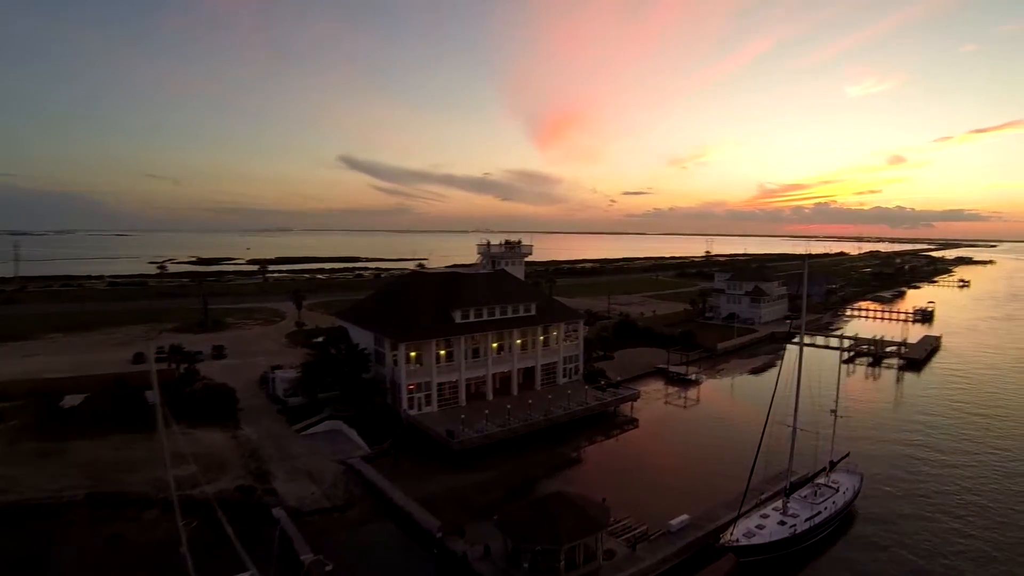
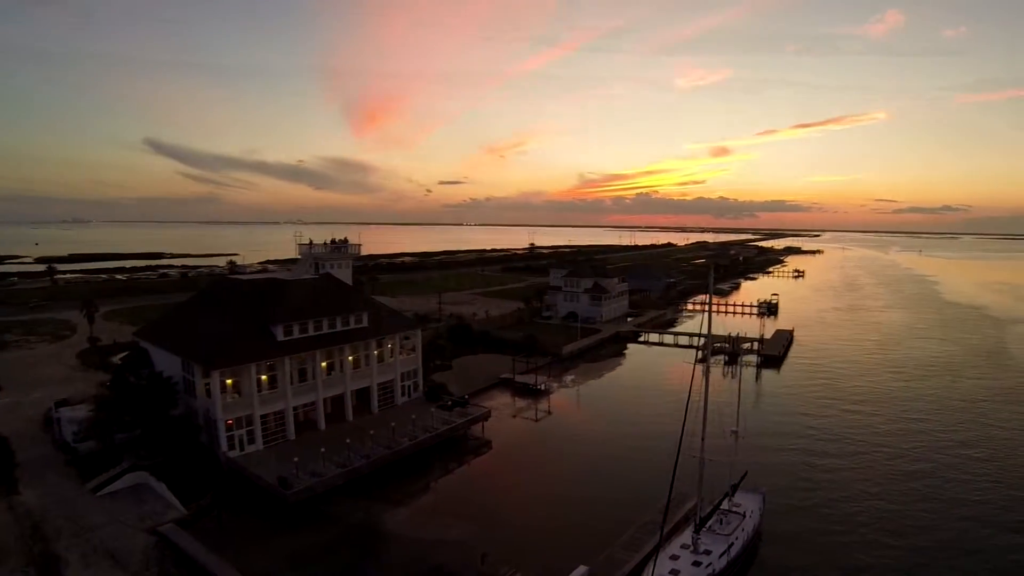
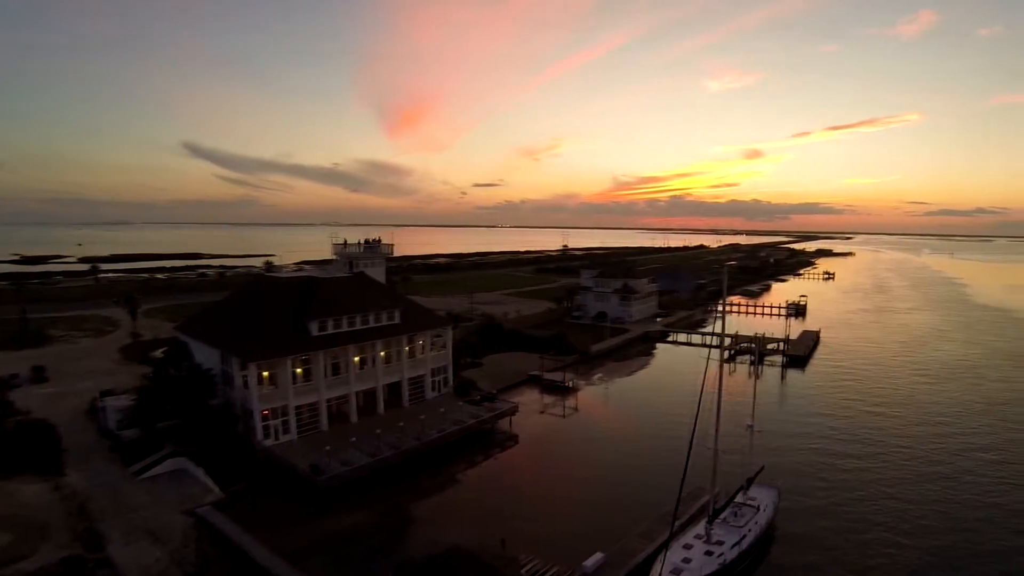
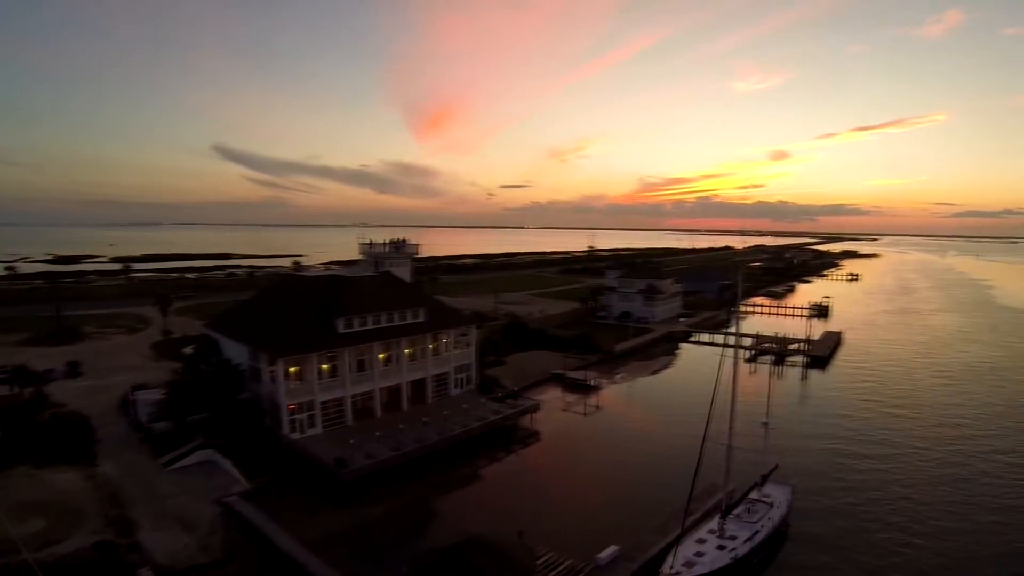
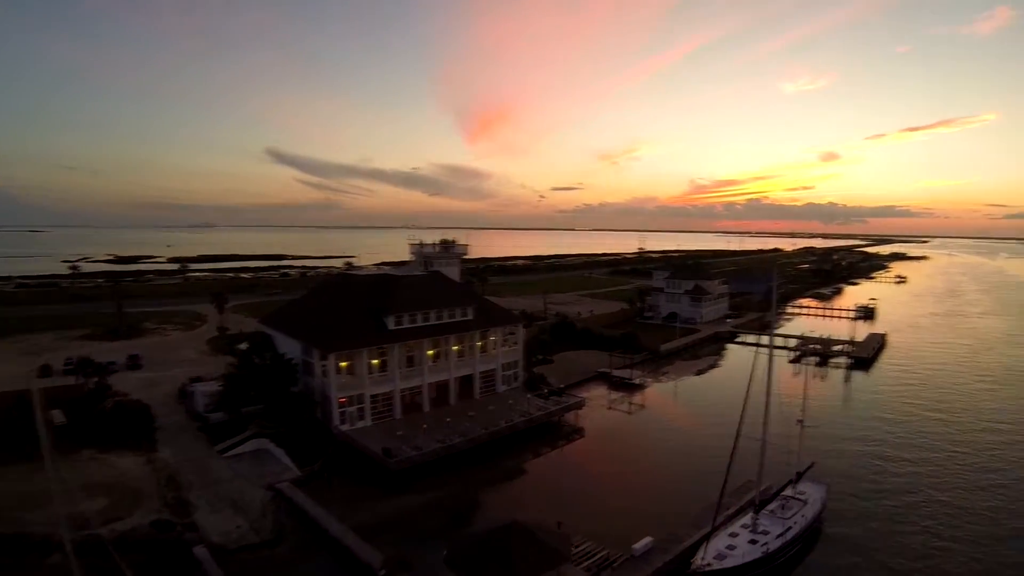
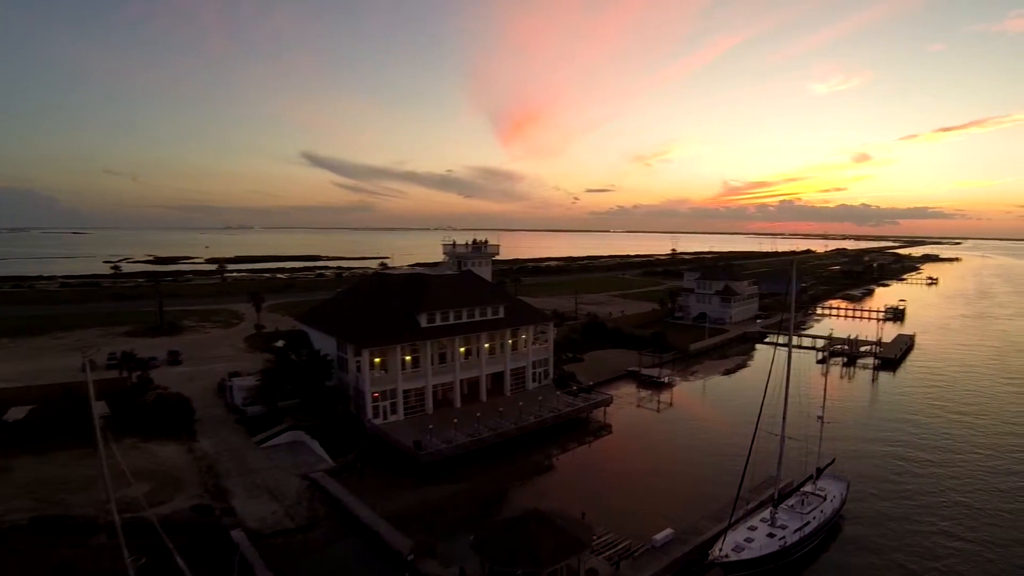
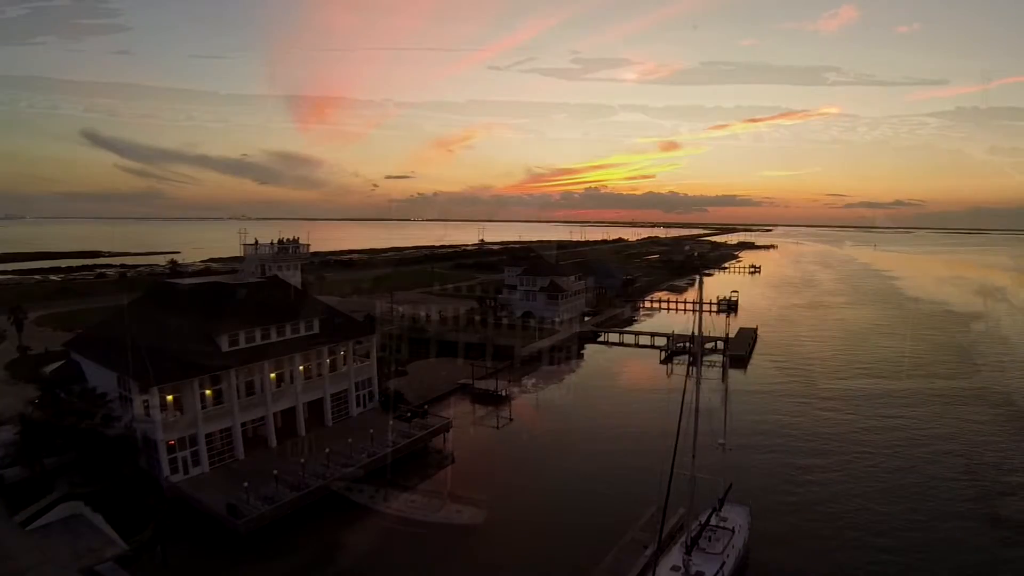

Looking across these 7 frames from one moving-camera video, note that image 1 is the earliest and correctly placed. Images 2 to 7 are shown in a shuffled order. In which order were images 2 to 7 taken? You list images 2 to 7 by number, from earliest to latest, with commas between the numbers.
6, 5, 4, 3, 2, 7
